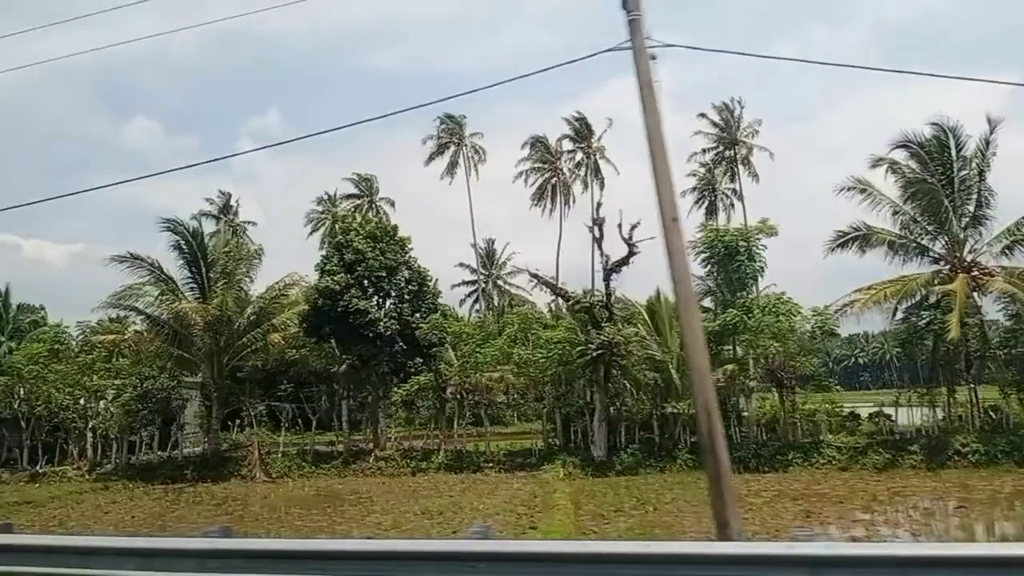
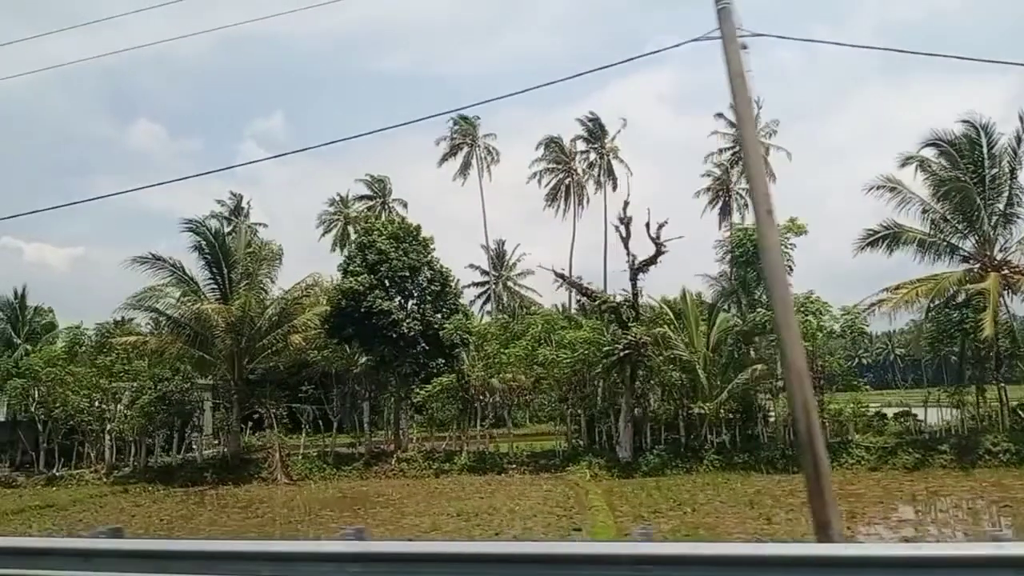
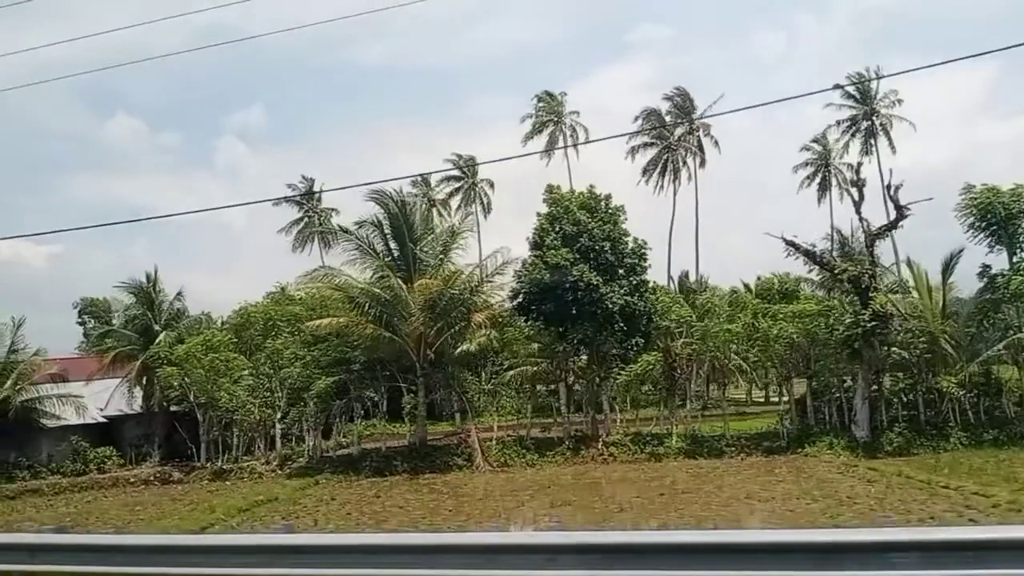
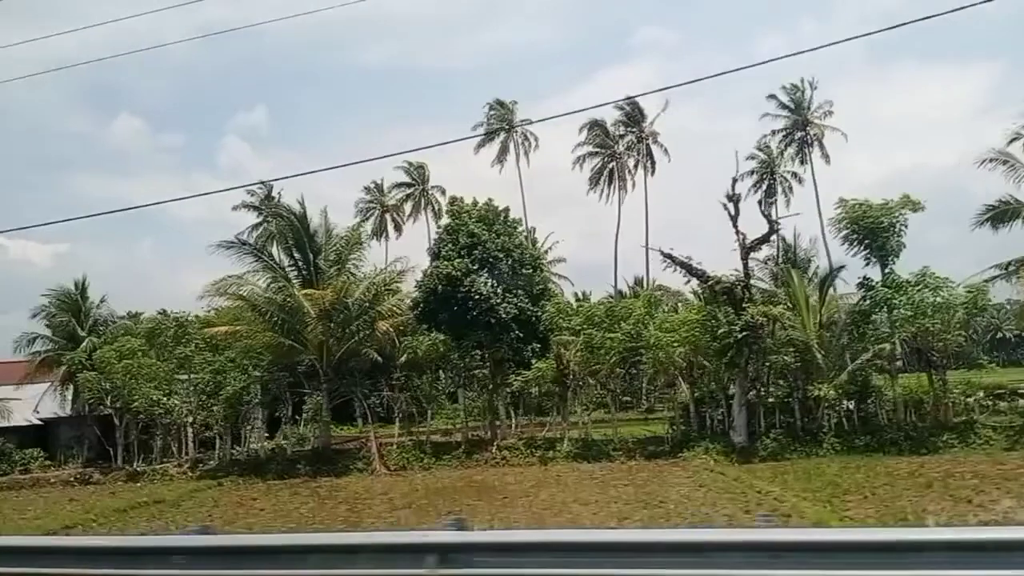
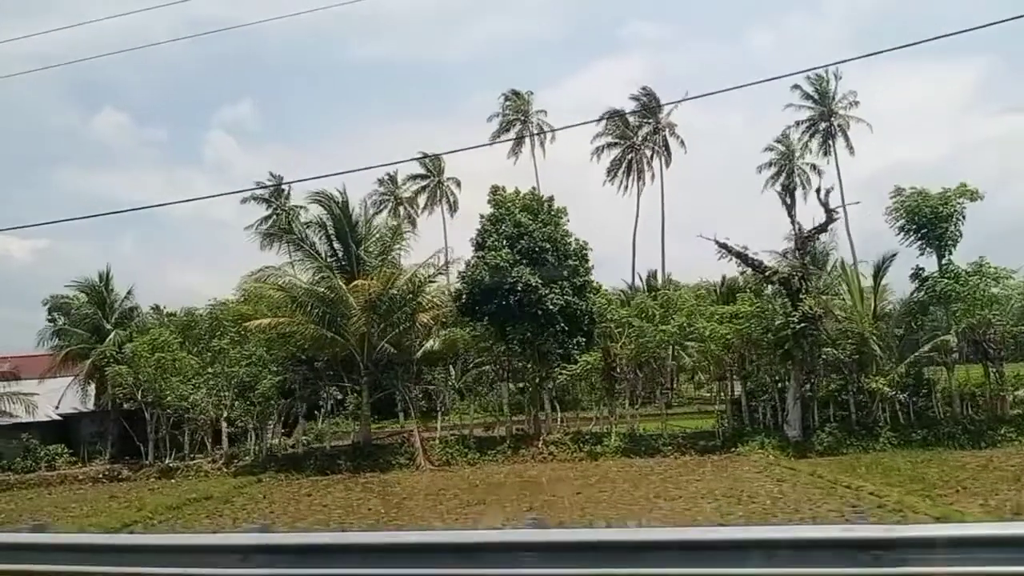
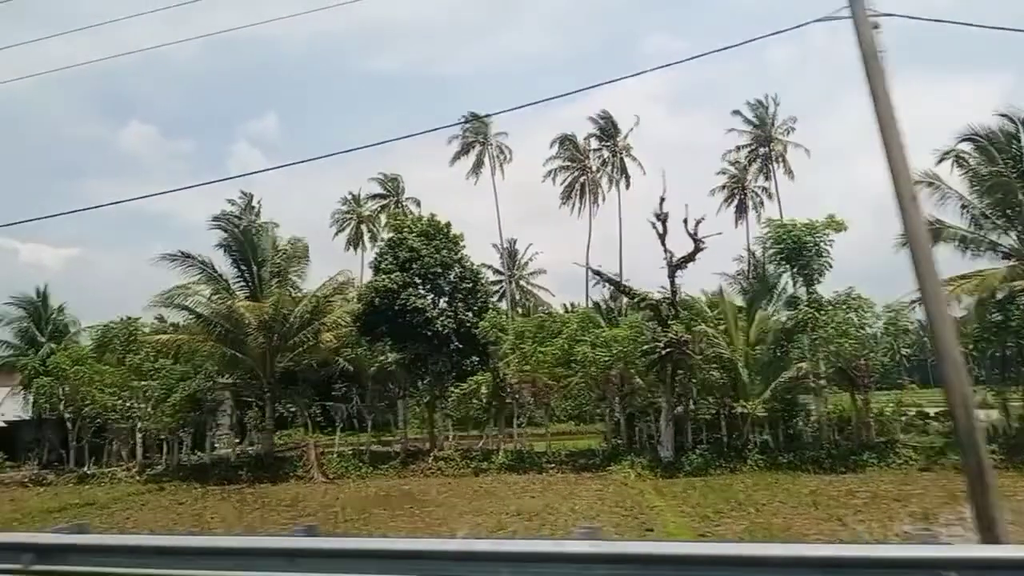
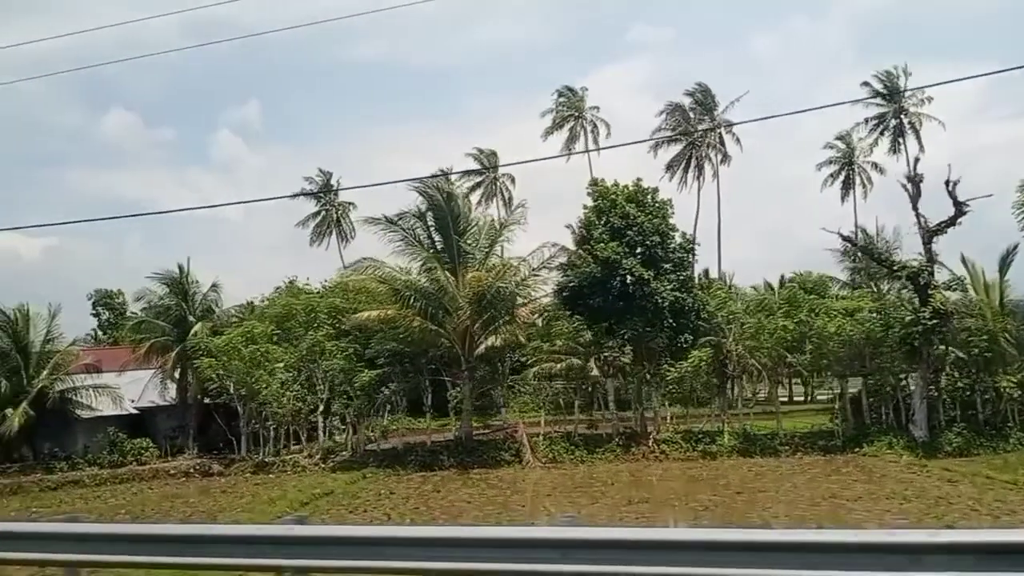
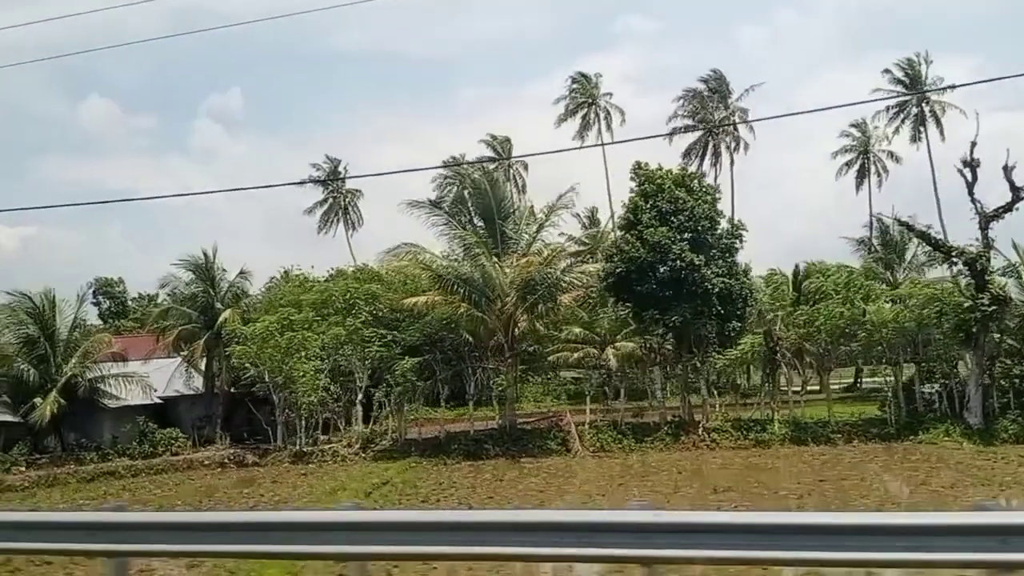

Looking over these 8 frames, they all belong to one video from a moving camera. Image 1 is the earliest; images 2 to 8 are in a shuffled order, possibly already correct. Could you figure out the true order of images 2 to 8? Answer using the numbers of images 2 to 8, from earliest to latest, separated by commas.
2, 6, 4, 5, 3, 7, 8
